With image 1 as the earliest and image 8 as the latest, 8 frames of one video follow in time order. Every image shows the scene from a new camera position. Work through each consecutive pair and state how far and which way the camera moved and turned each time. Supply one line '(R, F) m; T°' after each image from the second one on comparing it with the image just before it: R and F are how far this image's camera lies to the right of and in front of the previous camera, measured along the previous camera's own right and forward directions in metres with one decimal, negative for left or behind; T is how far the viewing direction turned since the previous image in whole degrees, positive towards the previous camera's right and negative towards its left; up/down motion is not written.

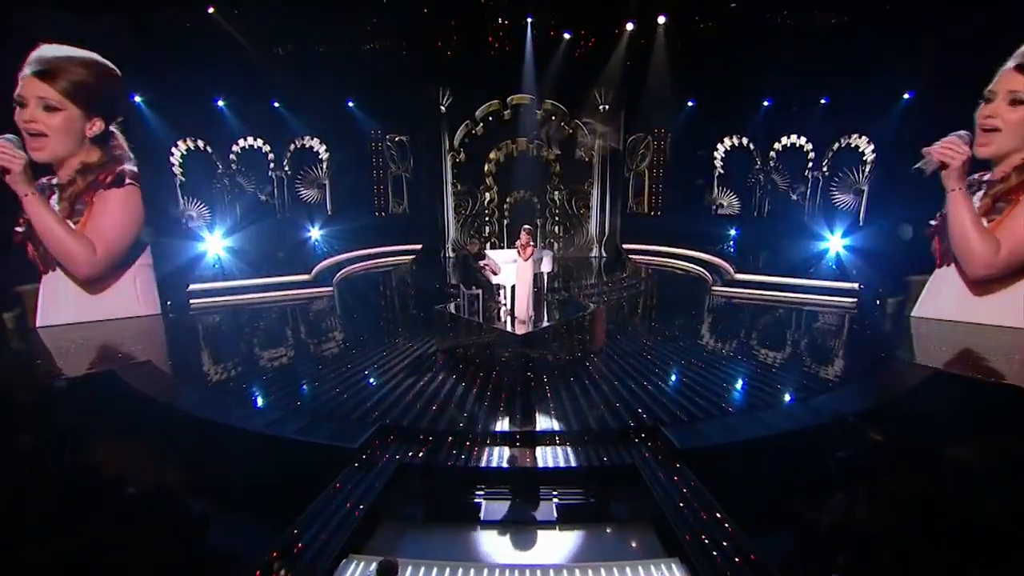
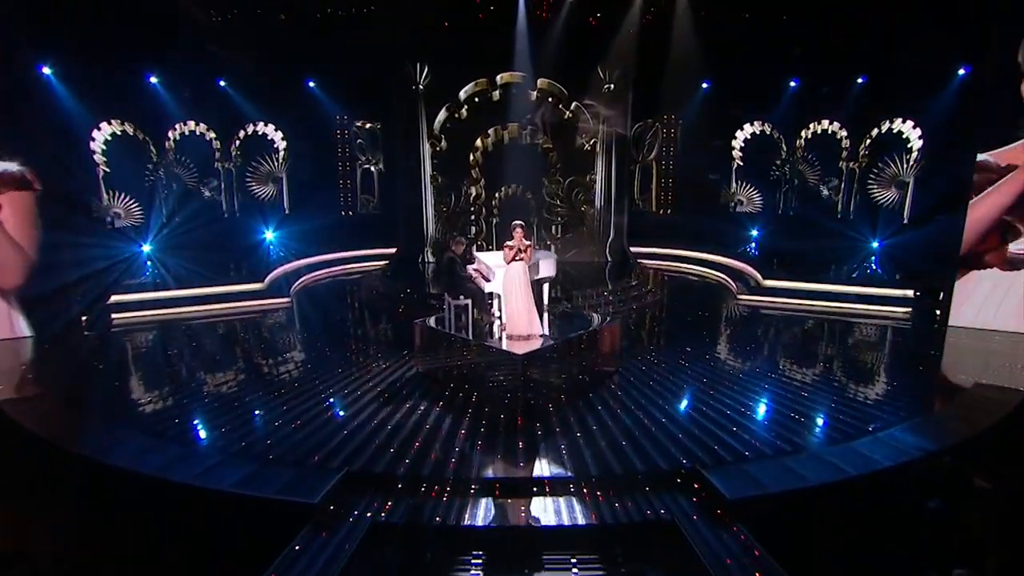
(-0.2, +2.0) m; +2°
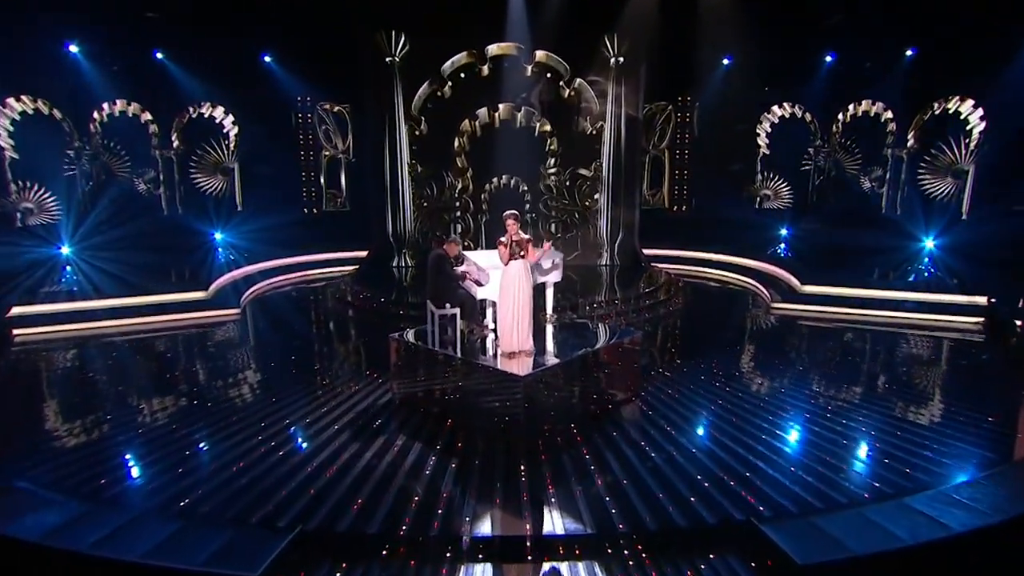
(-0.1, +1.8) m; +1°
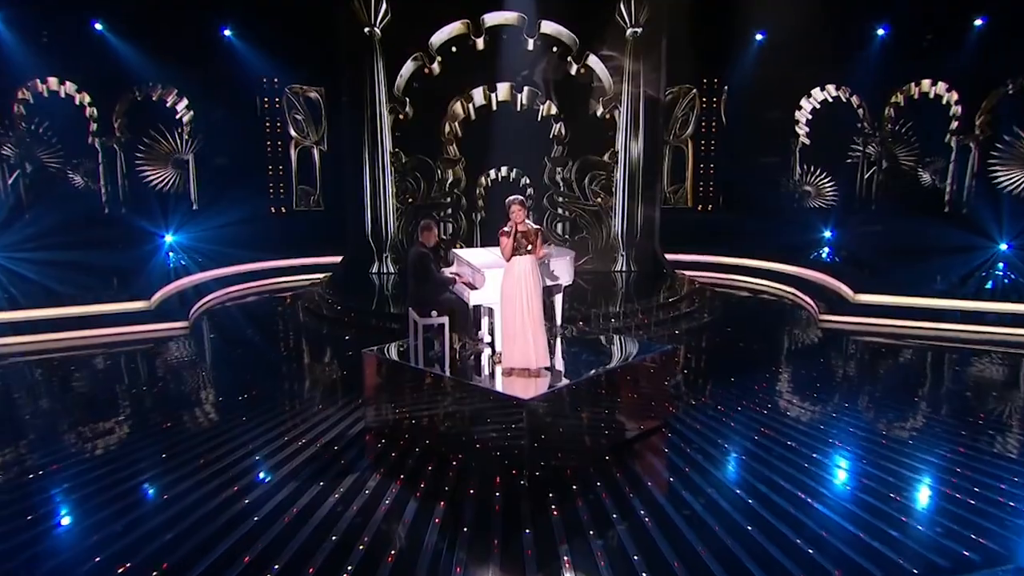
(0.0, +1.5) m; 0°
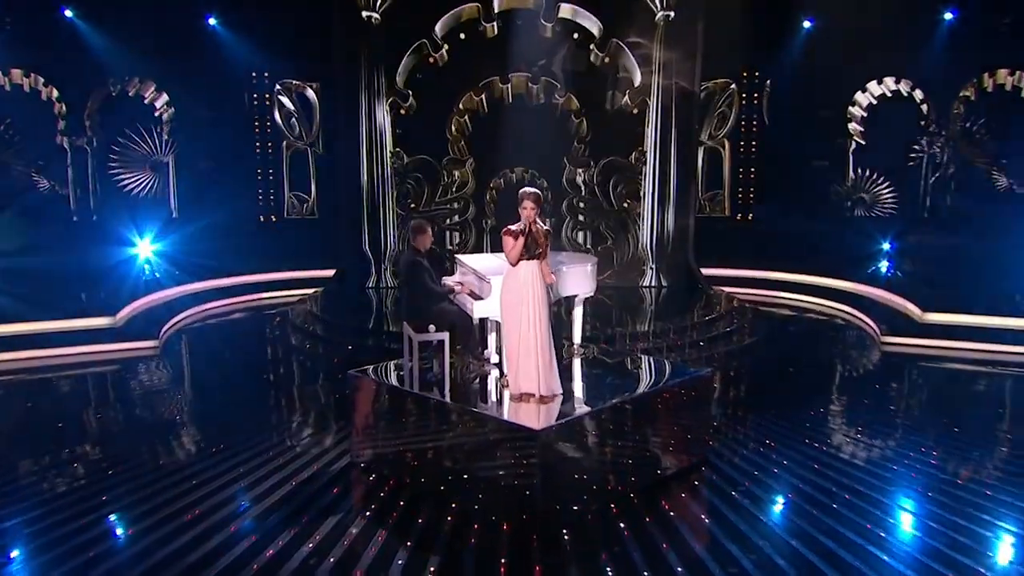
(+0.1, +1.0) m; -1°
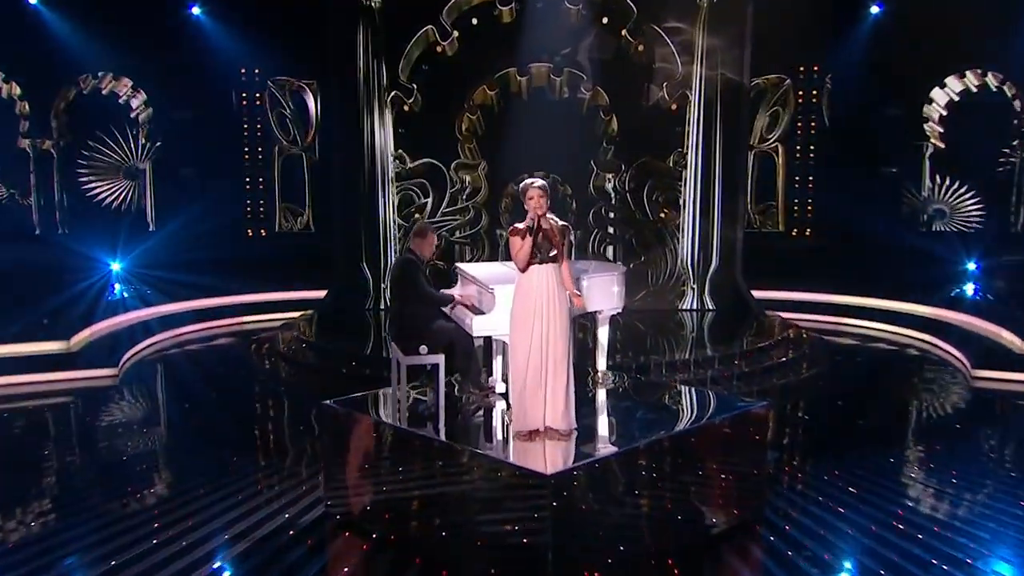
(+0.1, +1.0) m; -2°
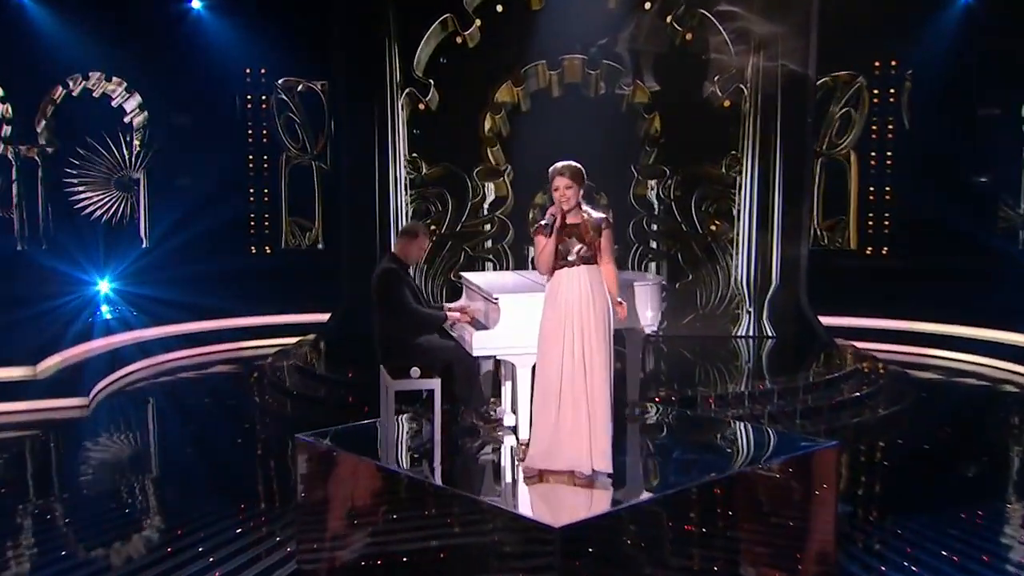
(+0.2, +0.8) m; -3°
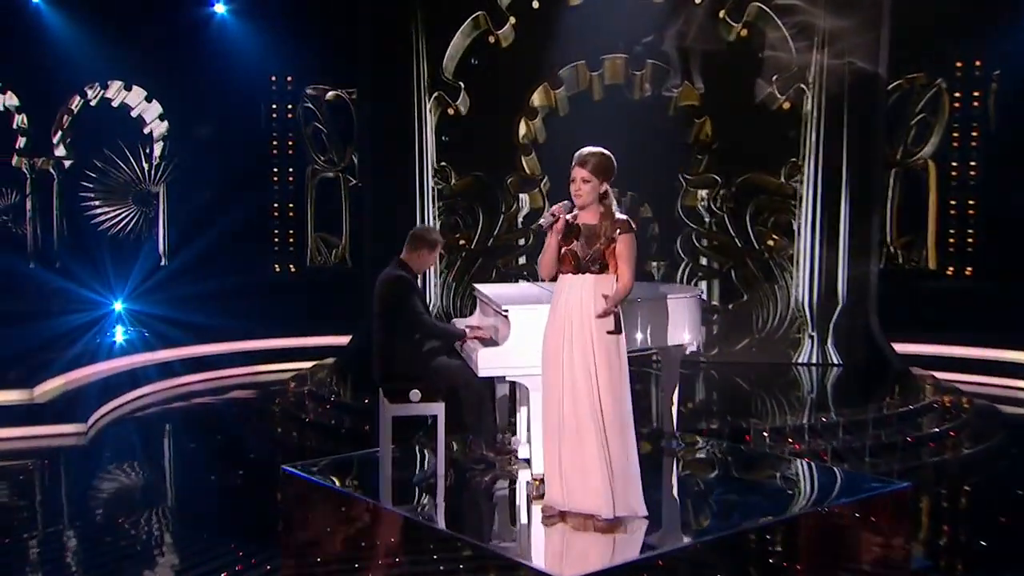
(+0.2, +0.5) m; -4°
